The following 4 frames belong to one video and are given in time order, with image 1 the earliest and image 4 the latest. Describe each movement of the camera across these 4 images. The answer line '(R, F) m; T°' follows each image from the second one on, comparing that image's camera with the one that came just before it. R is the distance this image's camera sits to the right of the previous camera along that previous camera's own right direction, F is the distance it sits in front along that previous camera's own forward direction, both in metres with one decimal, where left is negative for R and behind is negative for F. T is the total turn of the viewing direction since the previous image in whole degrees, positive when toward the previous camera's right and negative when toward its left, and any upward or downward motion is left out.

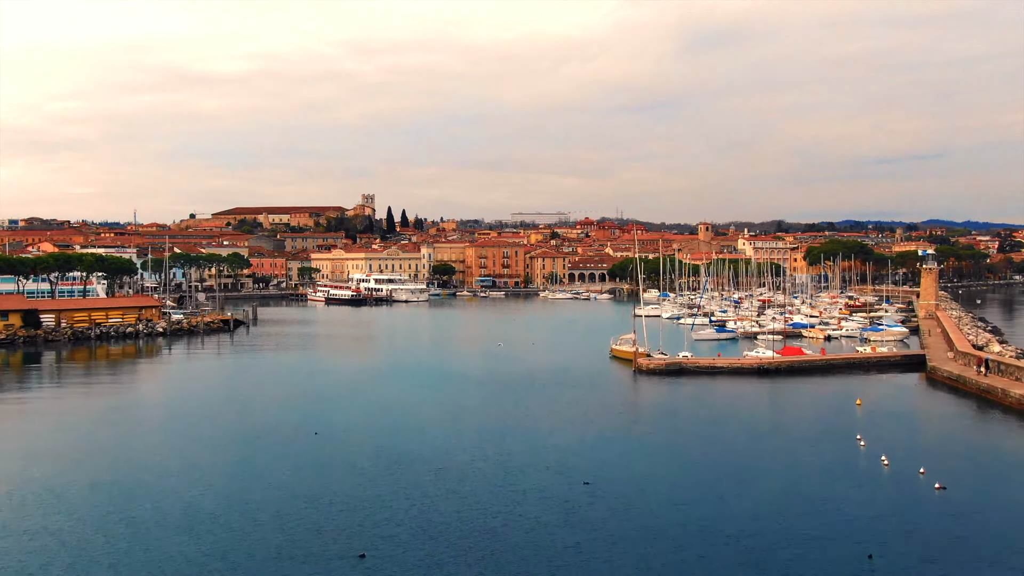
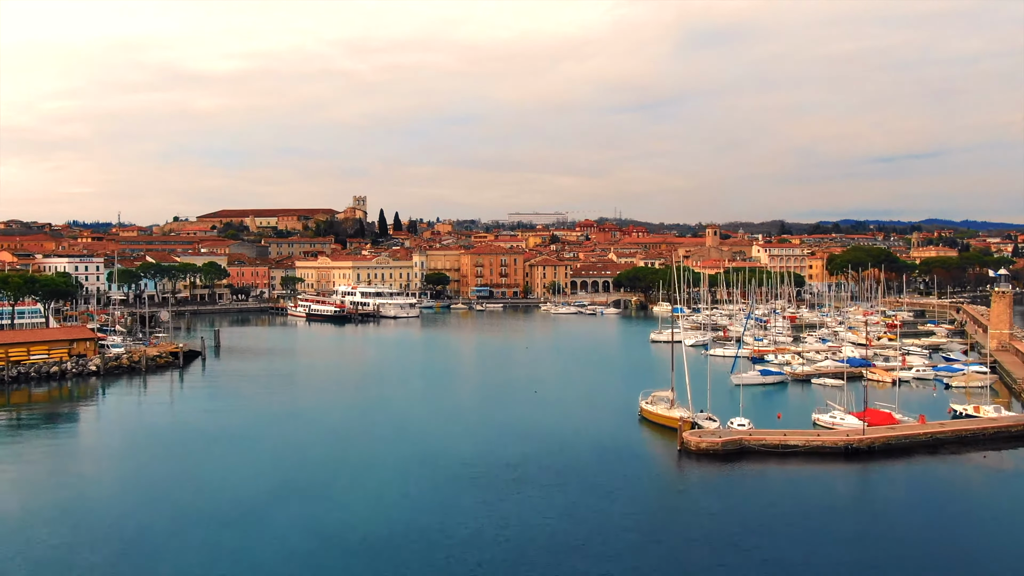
(-0.1, +4.7) m; 0°
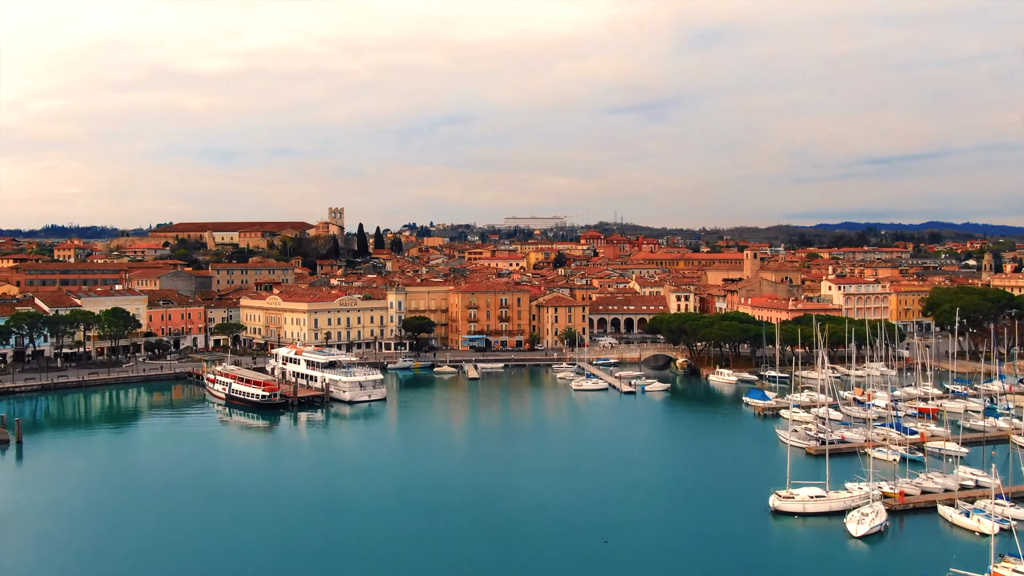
(-0.4, +14.4) m; 0°
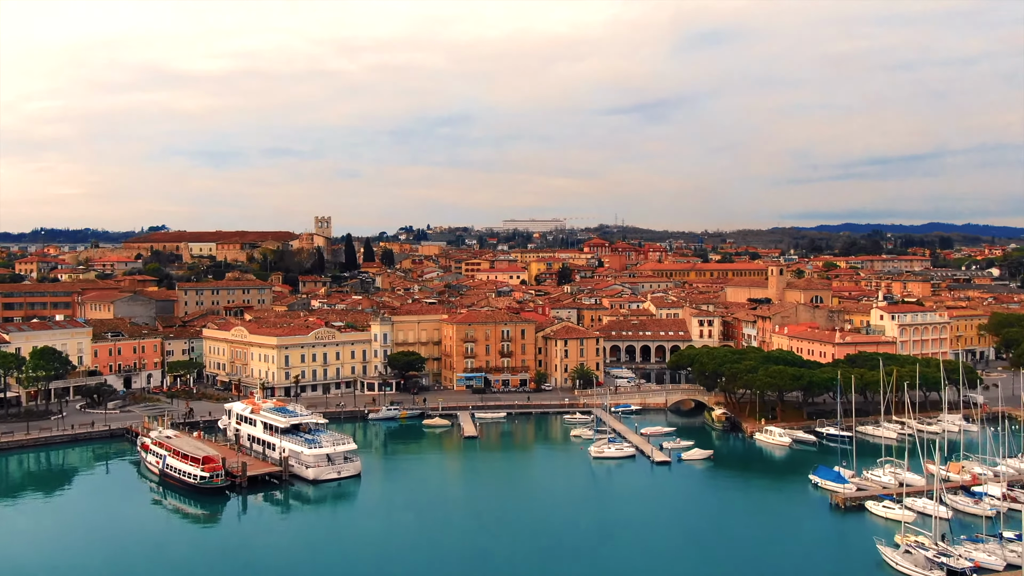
(-0.2, +6.9) m; 0°
